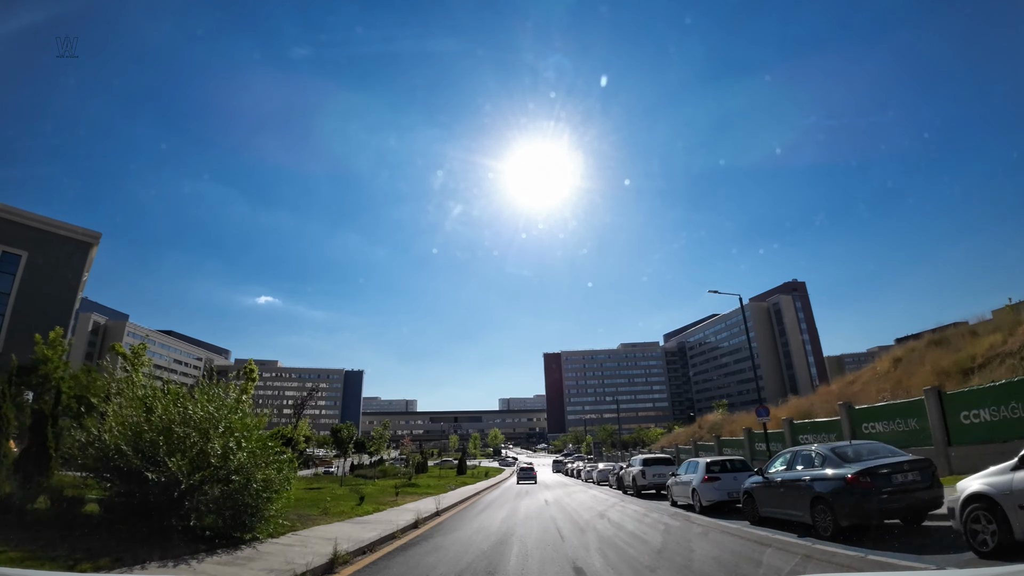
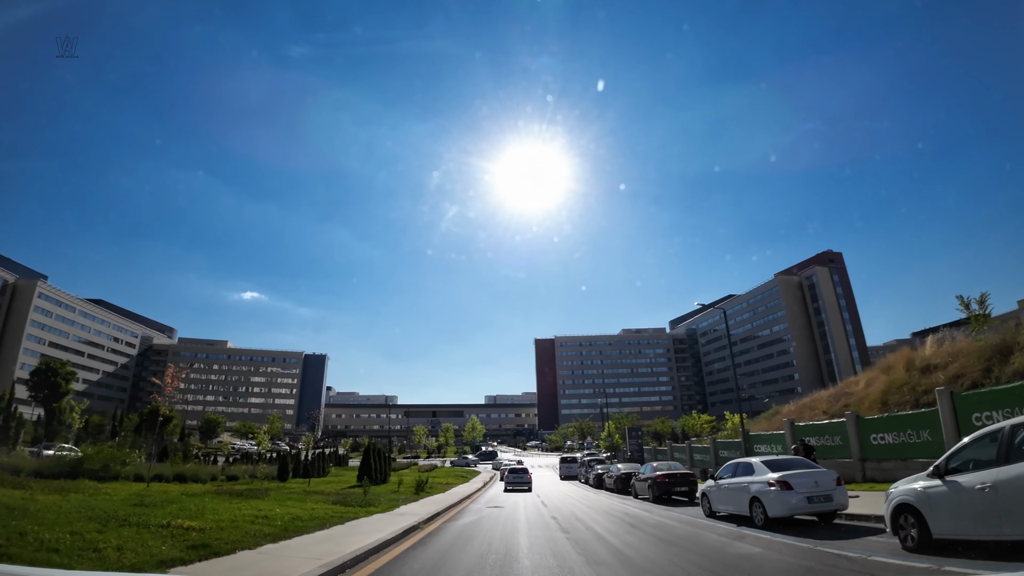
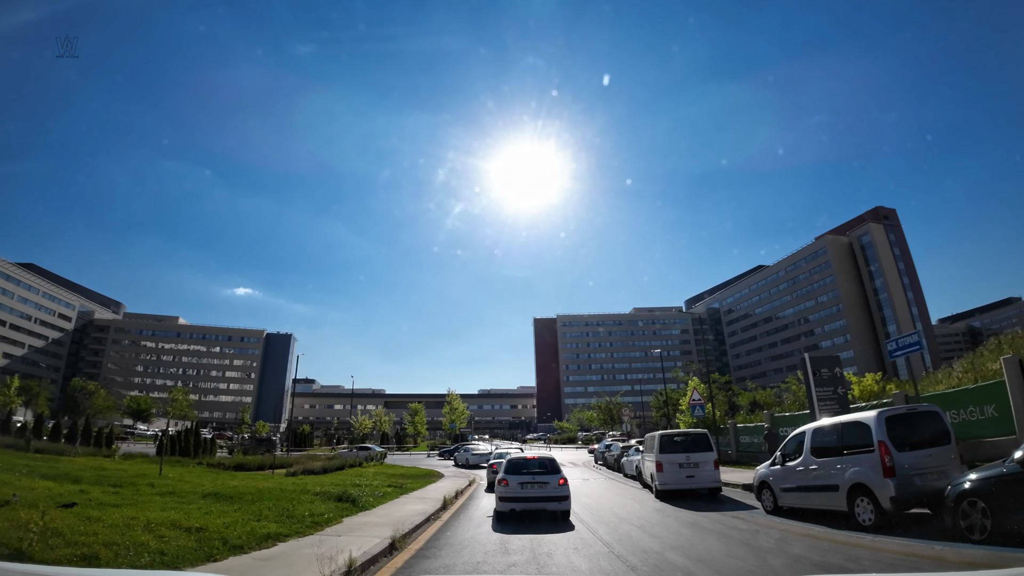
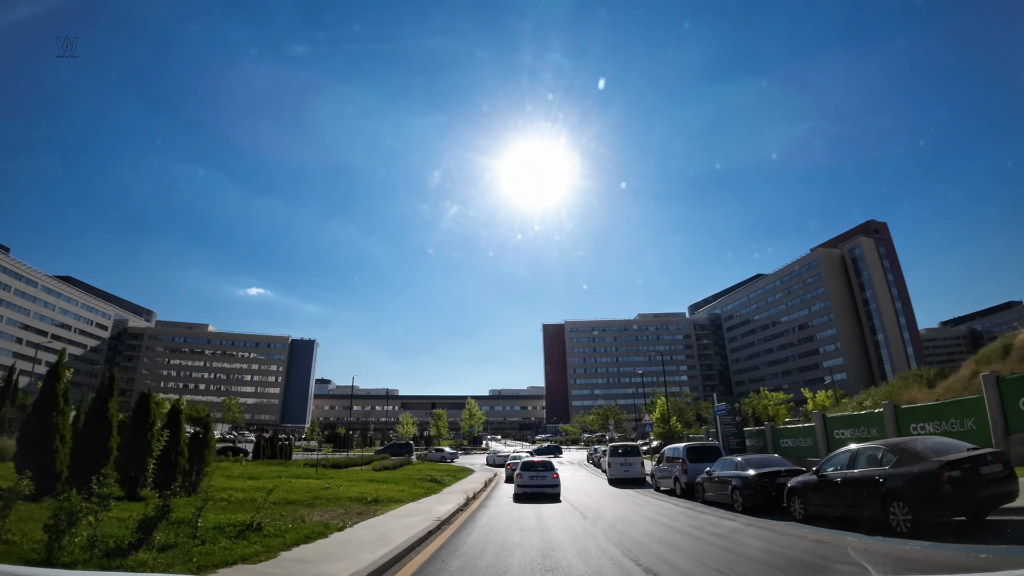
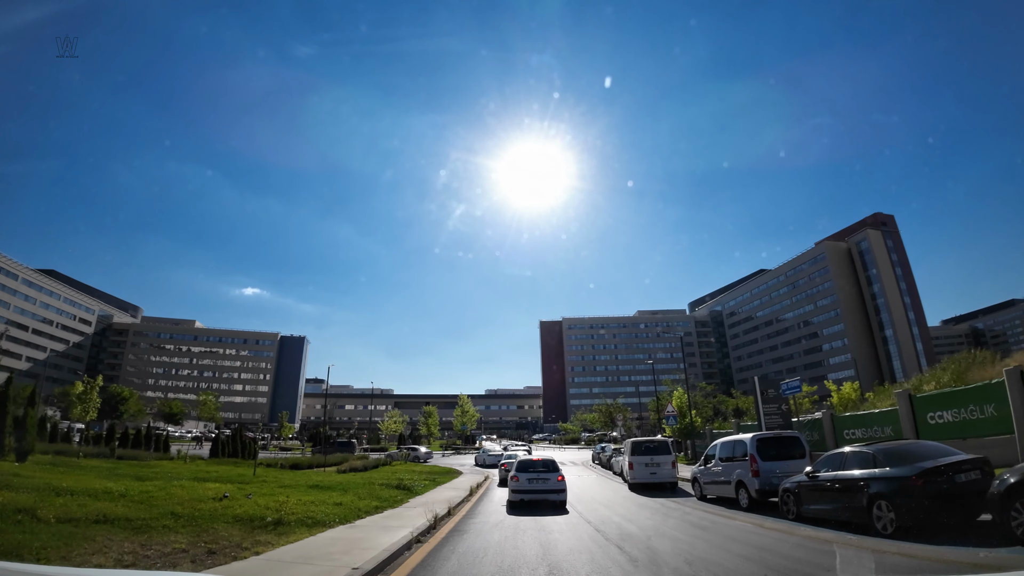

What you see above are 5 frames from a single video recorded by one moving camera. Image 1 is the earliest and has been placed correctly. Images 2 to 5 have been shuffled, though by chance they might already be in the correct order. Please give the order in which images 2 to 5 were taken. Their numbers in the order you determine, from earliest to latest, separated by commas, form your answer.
2, 4, 5, 3
